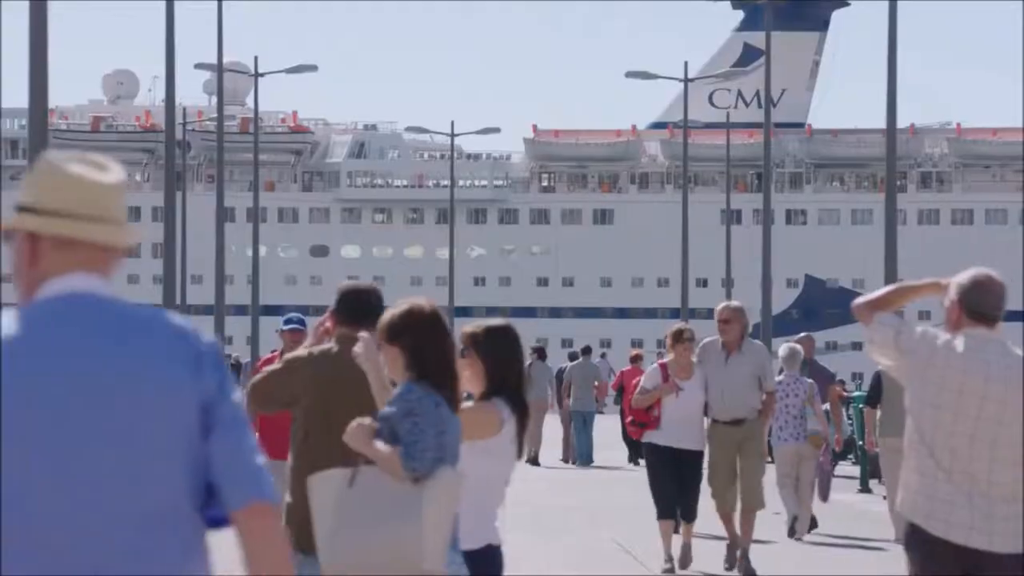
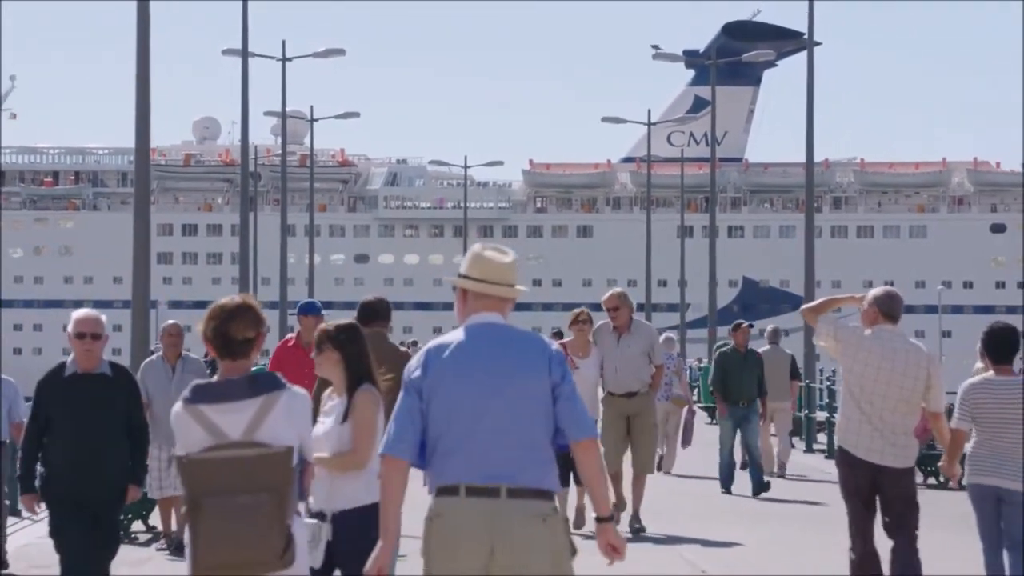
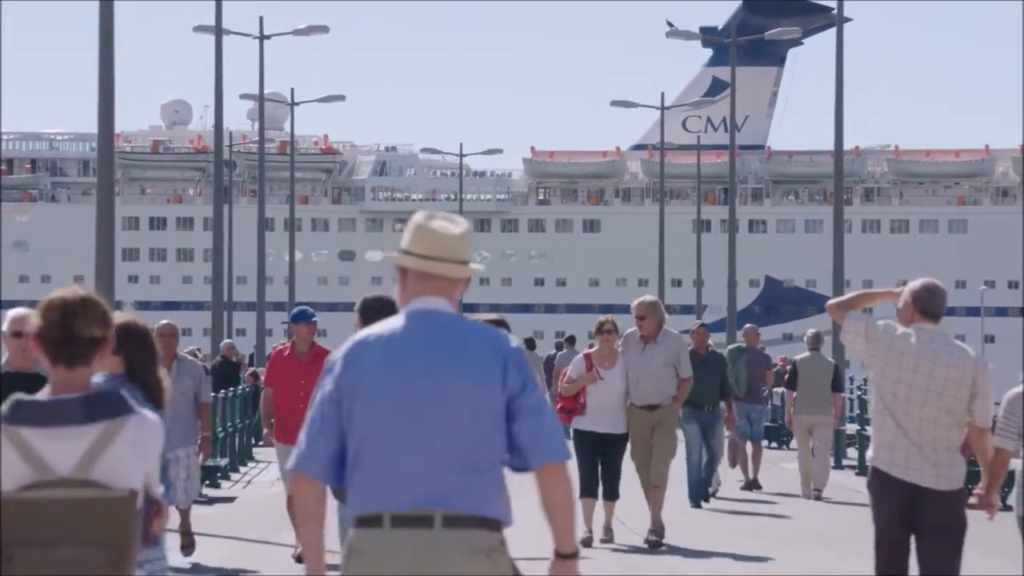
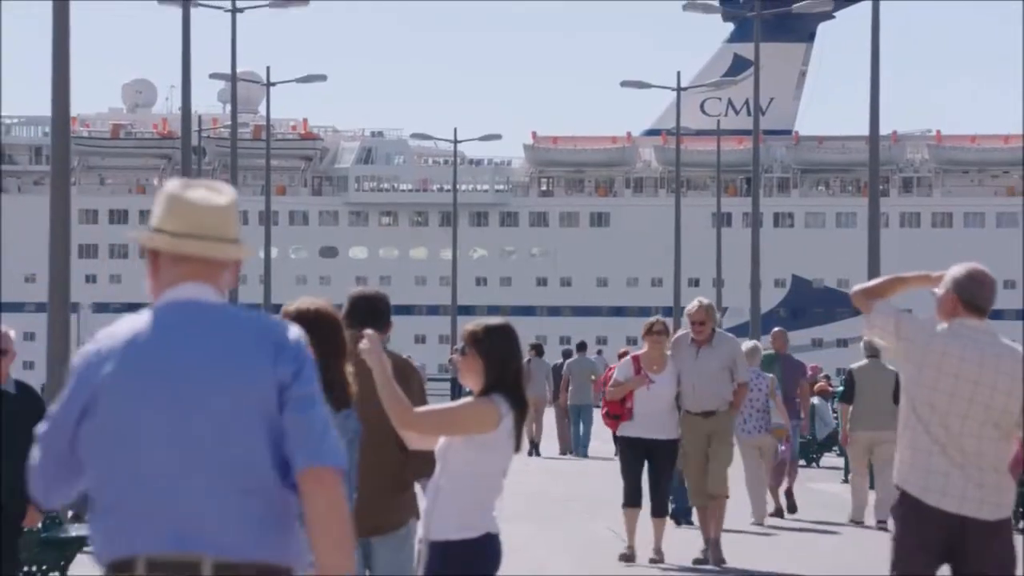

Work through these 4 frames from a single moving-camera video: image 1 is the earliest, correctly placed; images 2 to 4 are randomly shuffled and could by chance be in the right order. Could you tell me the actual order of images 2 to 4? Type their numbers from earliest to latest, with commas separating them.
4, 3, 2
